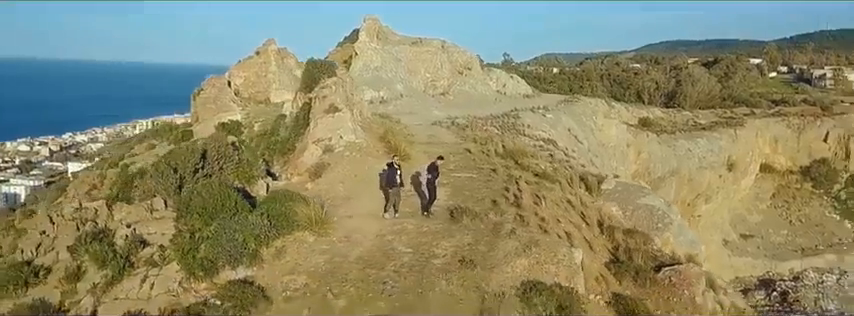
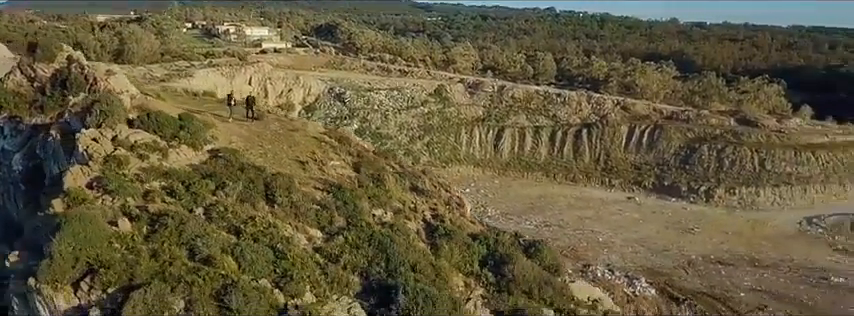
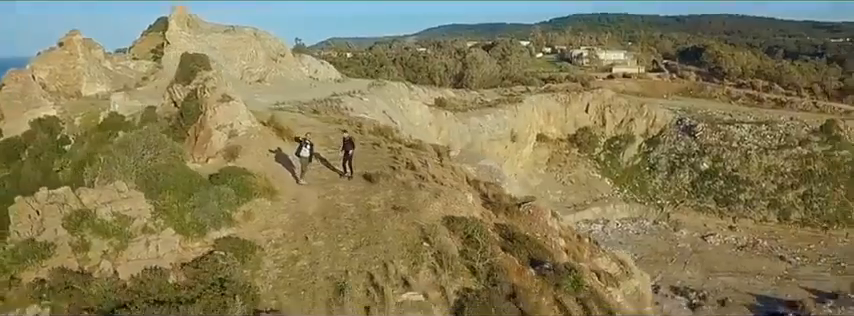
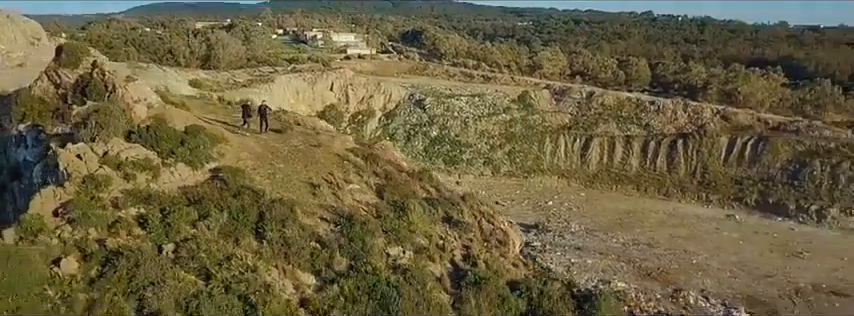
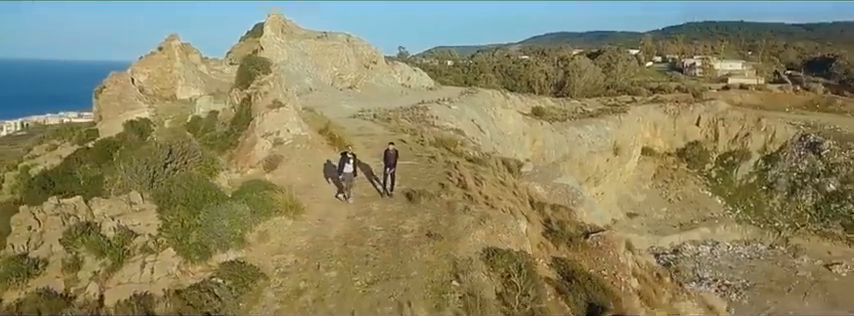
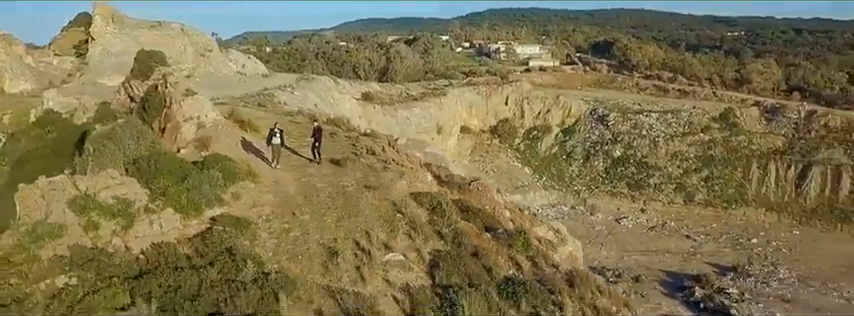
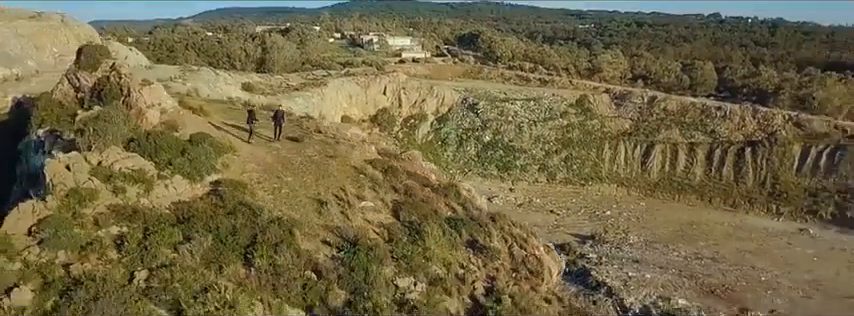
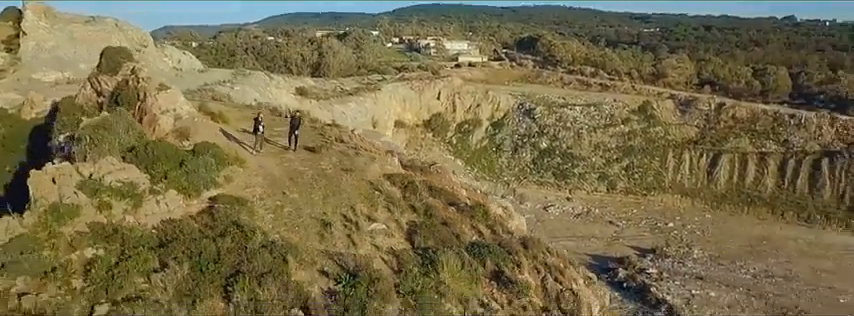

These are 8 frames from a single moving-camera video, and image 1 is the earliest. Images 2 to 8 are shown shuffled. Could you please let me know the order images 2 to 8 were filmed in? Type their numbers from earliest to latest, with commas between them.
5, 3, 6, 8, 7, 4, 2
